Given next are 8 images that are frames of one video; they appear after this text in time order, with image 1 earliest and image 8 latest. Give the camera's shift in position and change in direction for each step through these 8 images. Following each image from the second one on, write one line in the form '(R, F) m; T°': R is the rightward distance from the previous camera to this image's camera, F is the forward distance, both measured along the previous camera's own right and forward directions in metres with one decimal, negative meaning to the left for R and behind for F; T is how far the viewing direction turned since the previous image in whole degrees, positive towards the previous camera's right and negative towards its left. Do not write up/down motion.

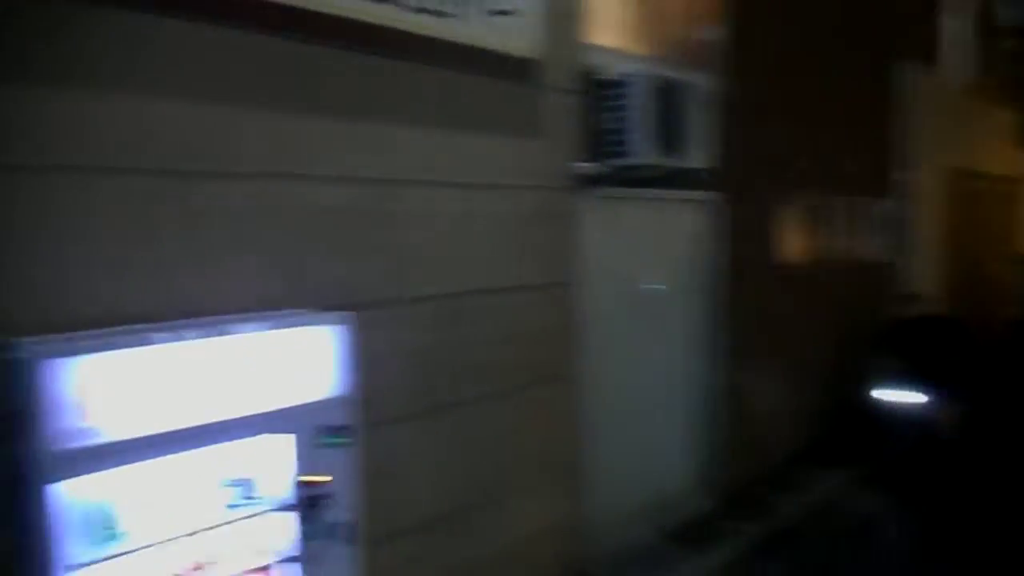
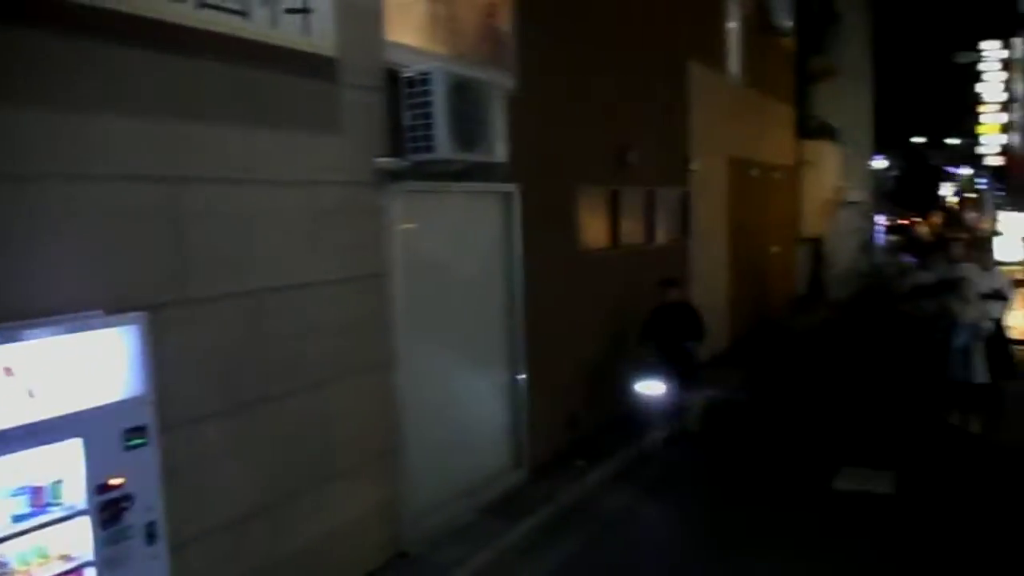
(+0.2, -0.2) m; +12°
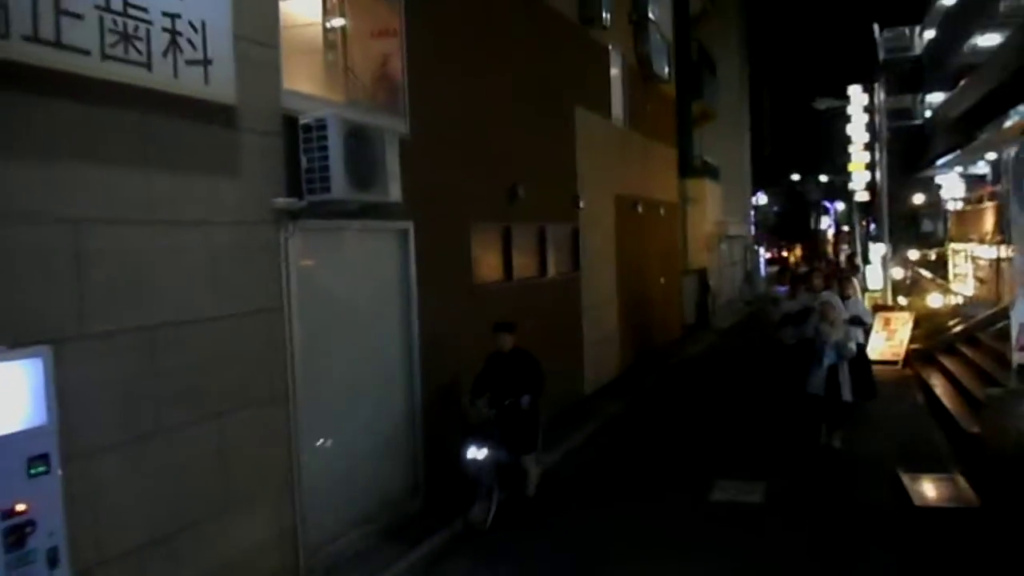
(+0.1, -0.5) m; +7°
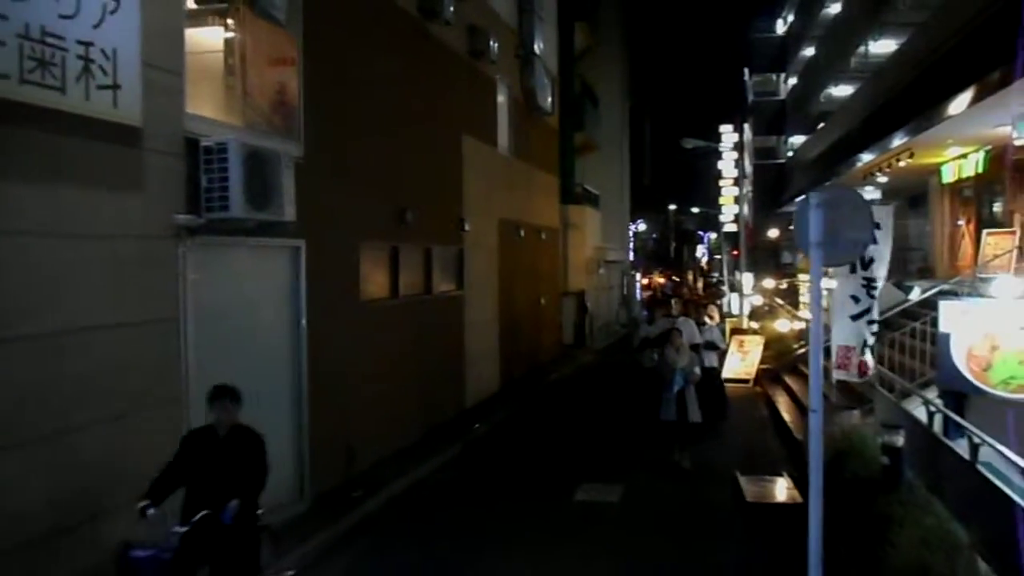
(0.0, -0.7) m; +8°
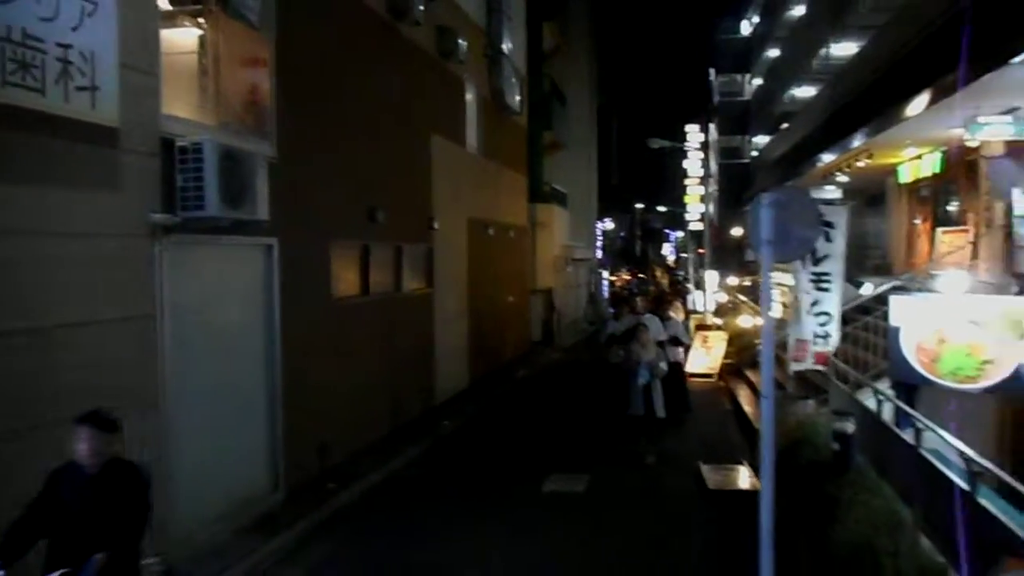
(0.0, -0.2) m; +2°
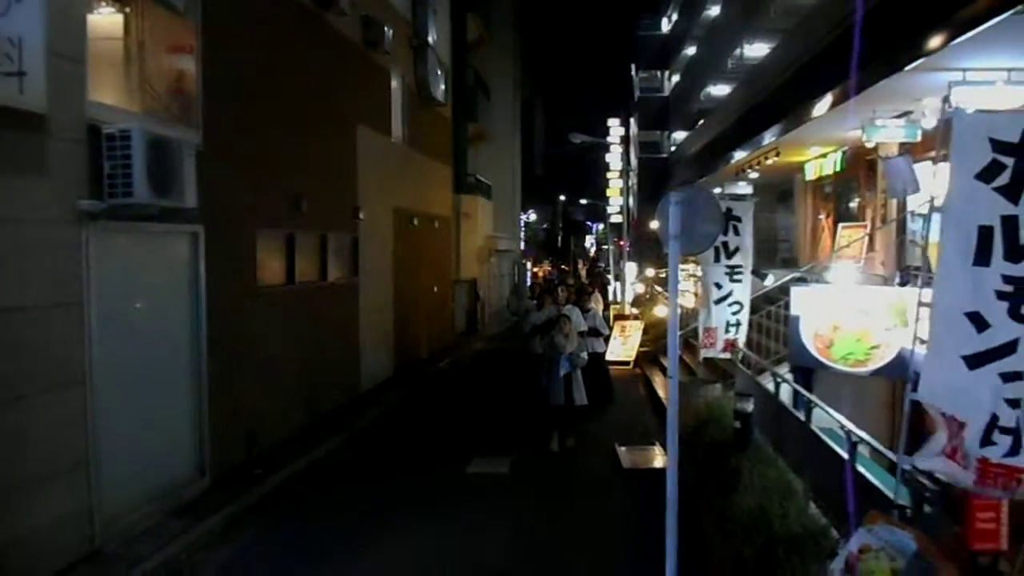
(0.0, -0.3) m; +6°
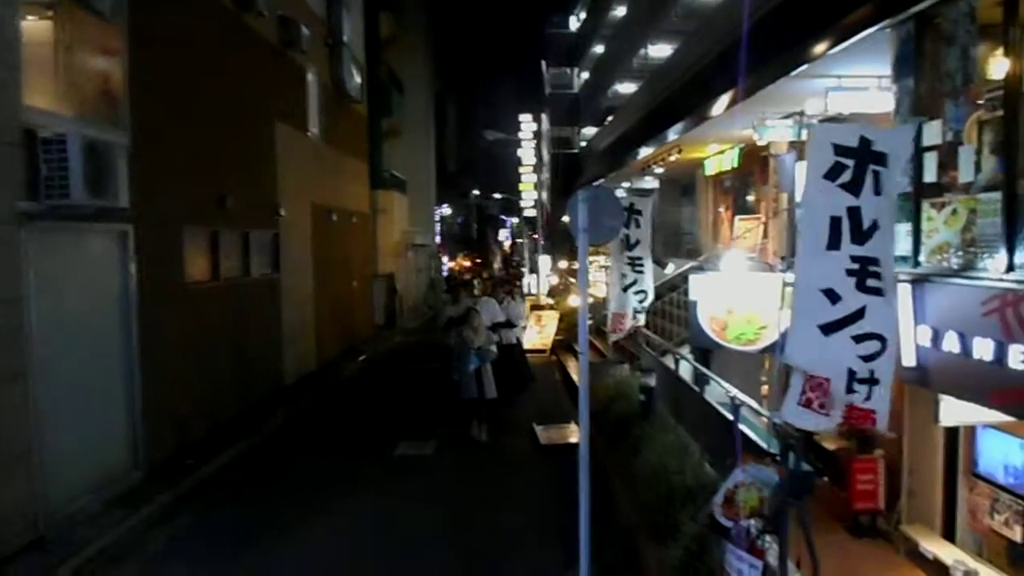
(-0.1, -0.7) m; +6°
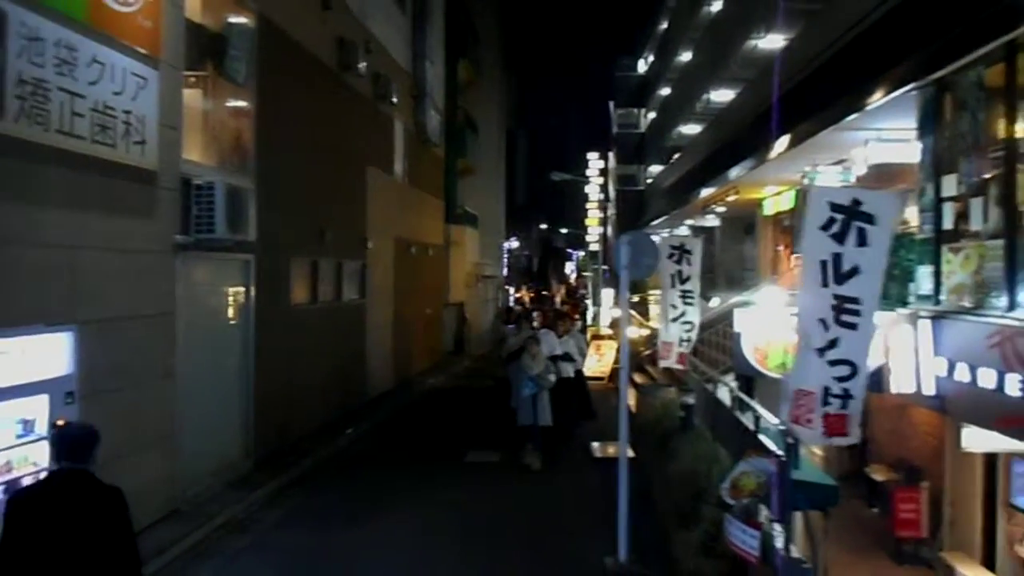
(+0.1, -1.4) m; -5°
